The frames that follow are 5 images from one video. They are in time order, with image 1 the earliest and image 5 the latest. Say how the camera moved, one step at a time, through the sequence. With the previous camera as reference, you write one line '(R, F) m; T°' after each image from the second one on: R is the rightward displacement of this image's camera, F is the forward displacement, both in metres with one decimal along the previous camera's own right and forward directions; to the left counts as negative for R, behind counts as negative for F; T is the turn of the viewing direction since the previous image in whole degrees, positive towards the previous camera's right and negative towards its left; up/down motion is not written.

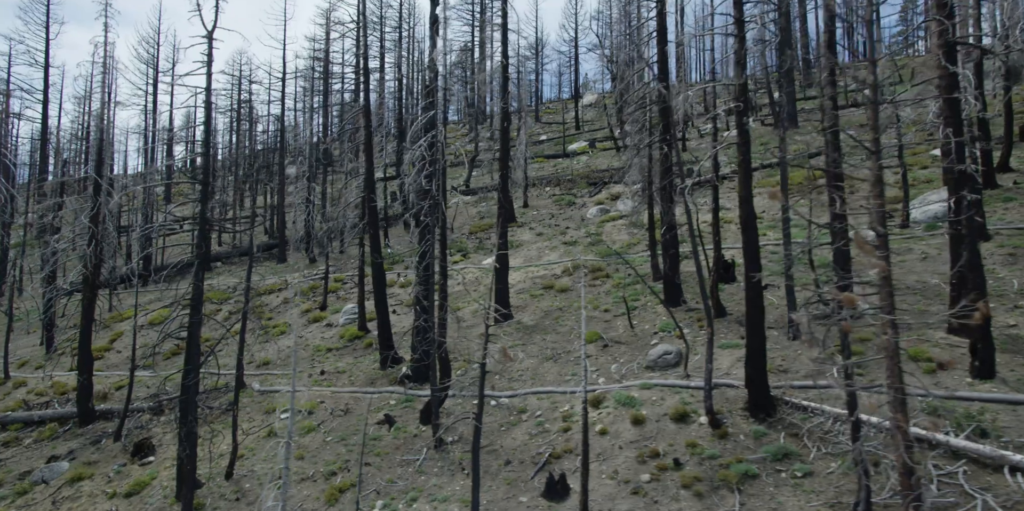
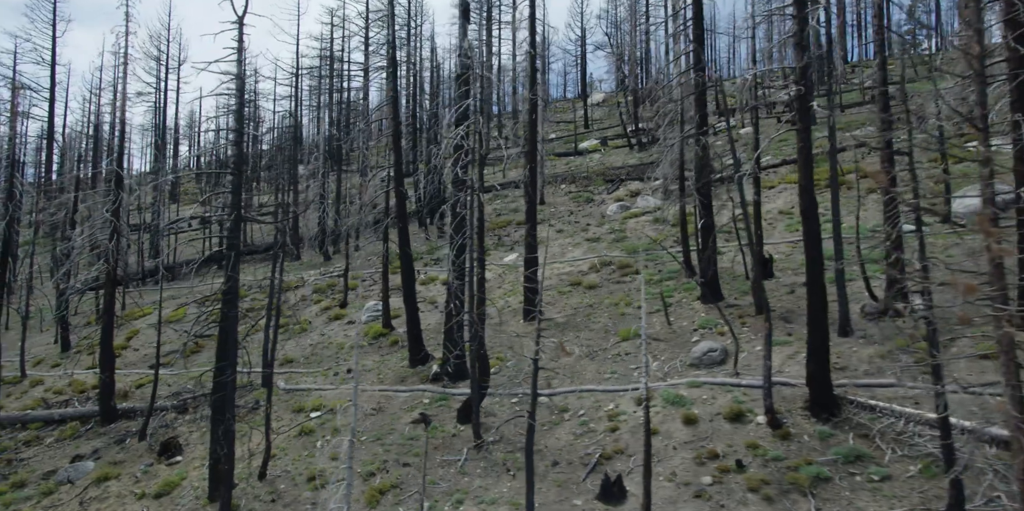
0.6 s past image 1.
(-0.7, +0.5) m; 0°
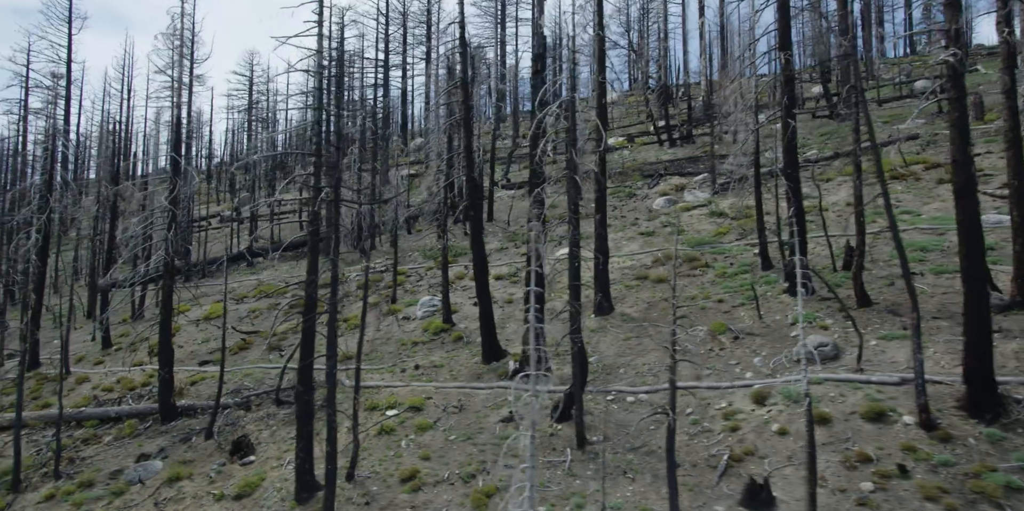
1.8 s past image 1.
(-1.7, +0.9) m; -1°
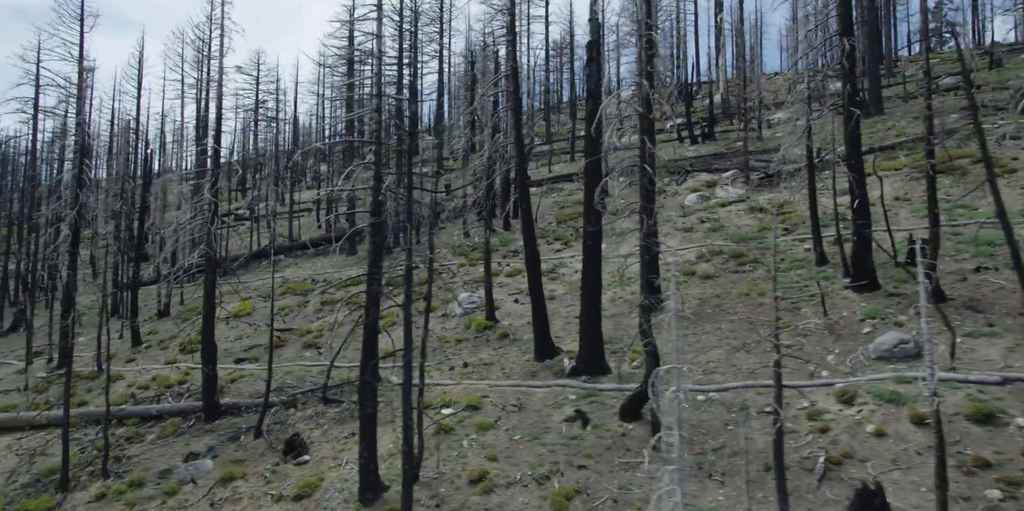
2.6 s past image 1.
(-1.1, +0.5) m; -1°
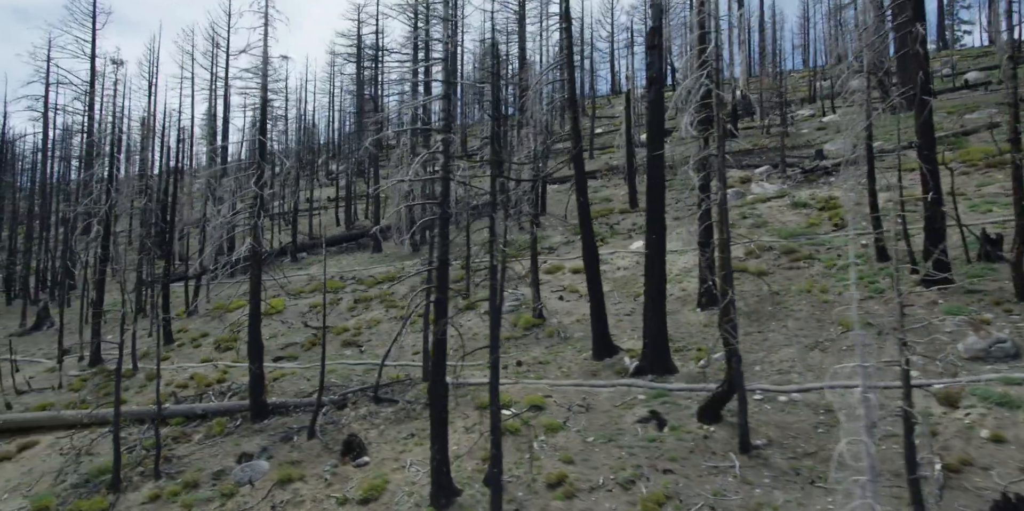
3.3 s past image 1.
(-1.2, +0.6) m; -1°
